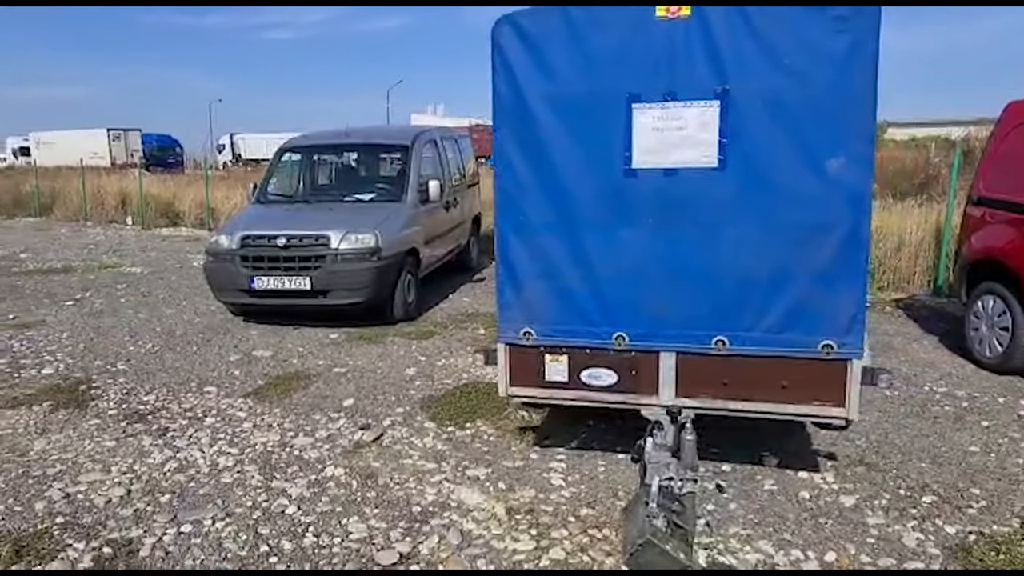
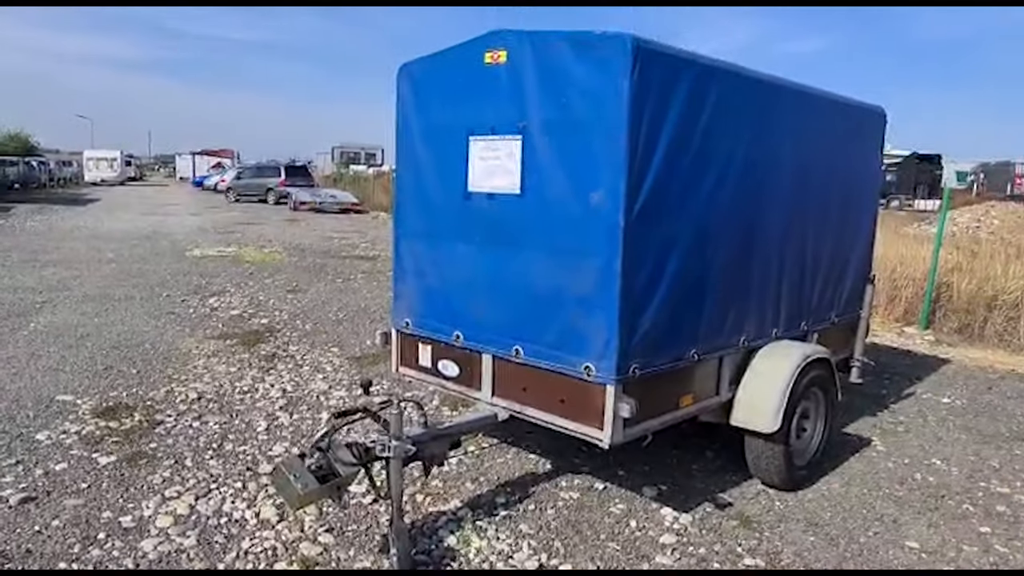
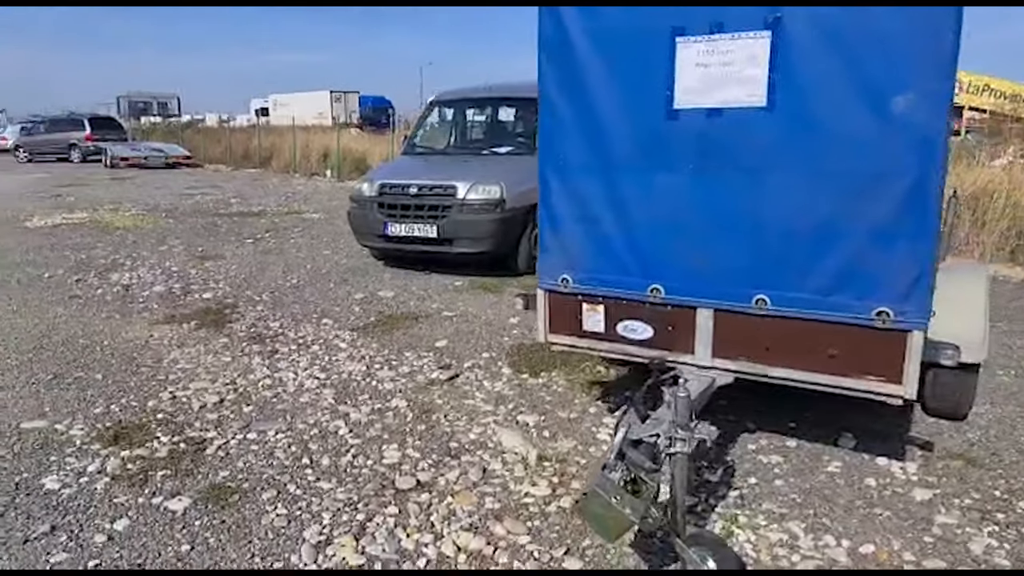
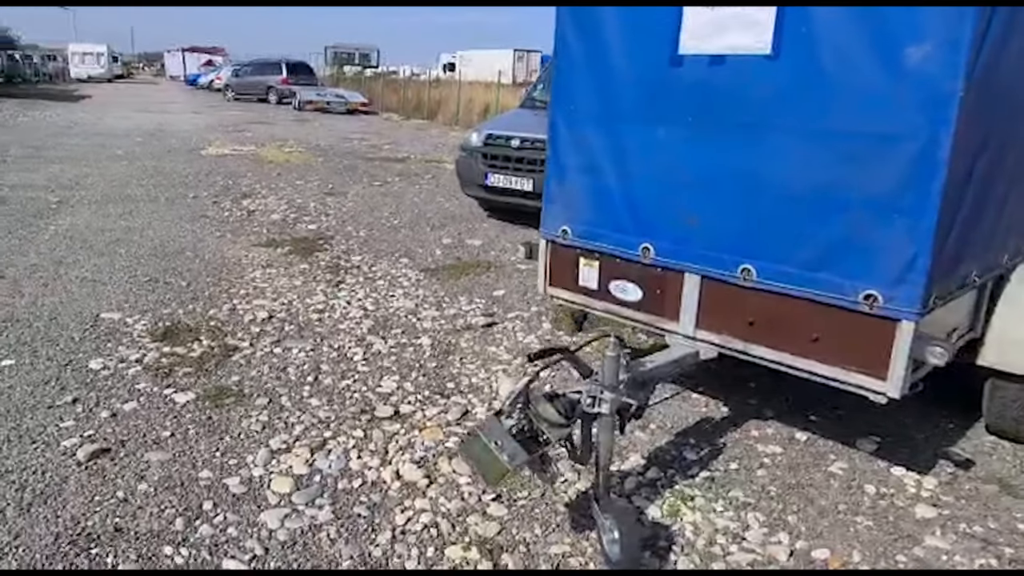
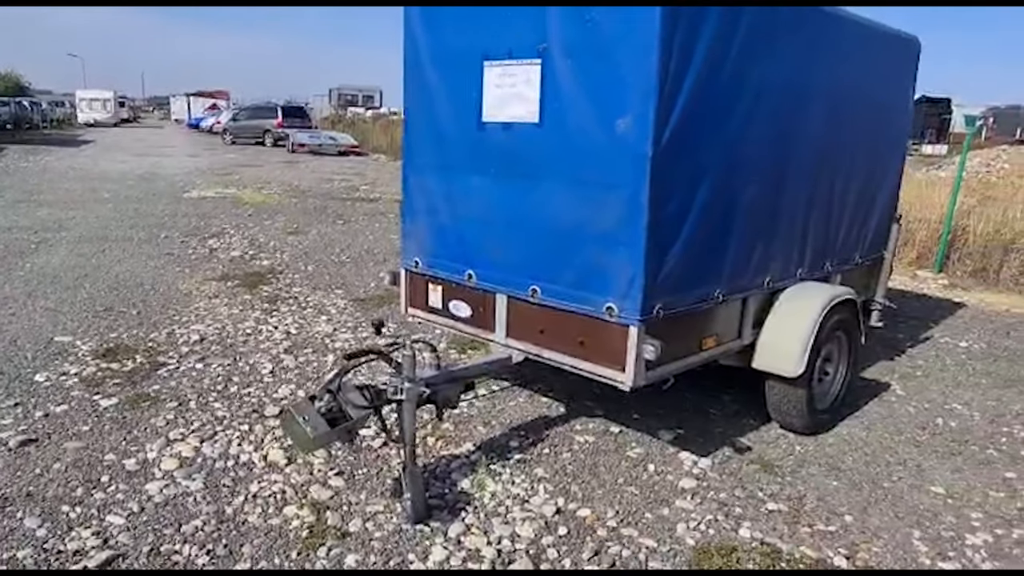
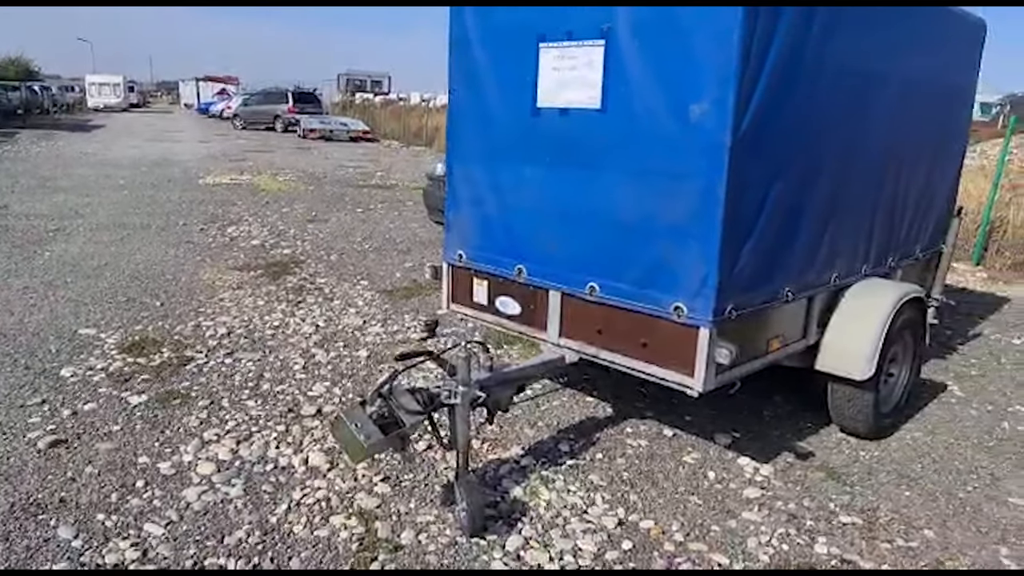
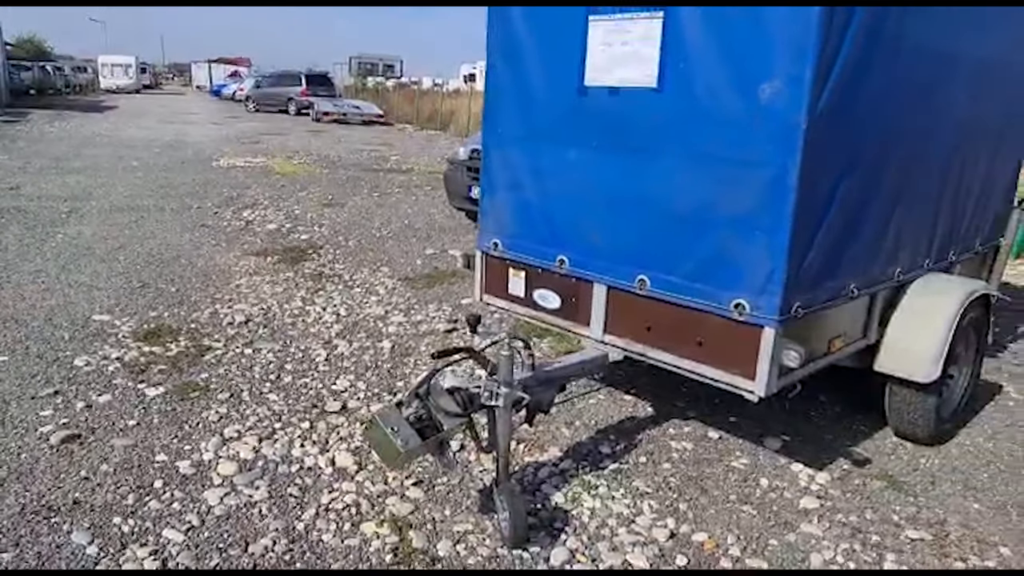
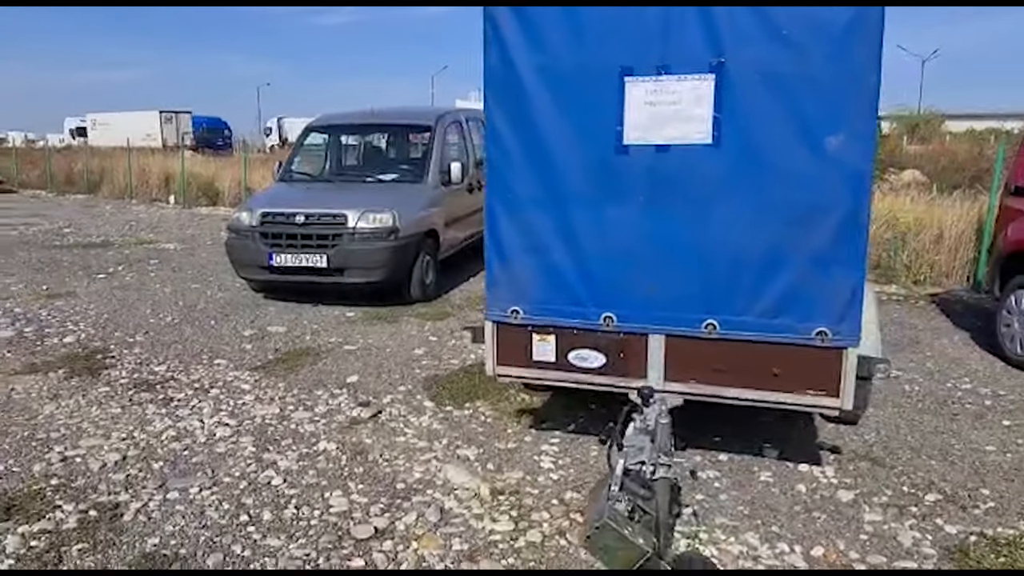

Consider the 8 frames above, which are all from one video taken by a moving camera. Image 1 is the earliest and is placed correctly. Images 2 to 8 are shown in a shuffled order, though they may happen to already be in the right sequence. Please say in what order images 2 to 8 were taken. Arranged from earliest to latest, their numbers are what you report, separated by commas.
8, 3, 4, 7, 6, 5, 2
